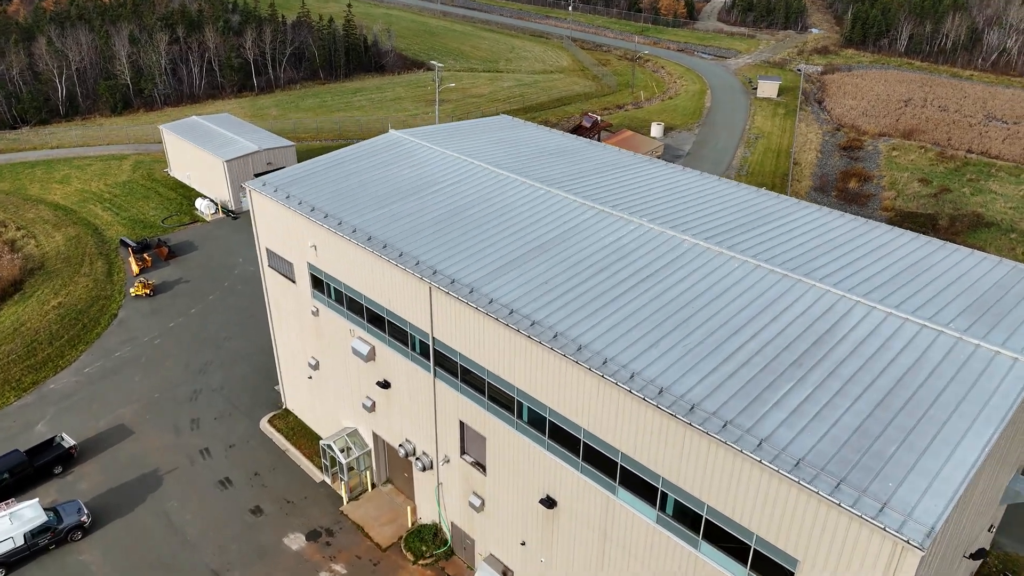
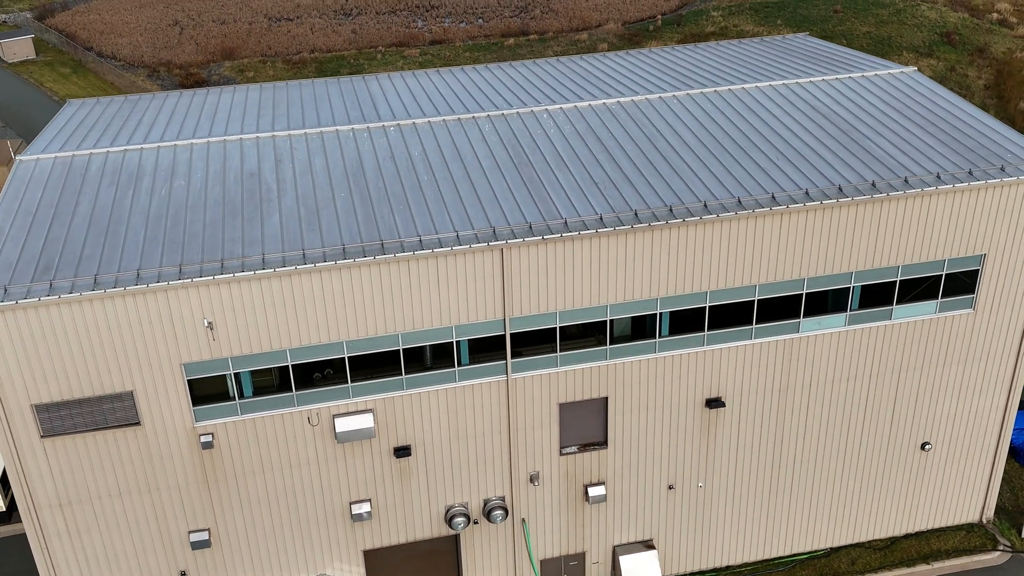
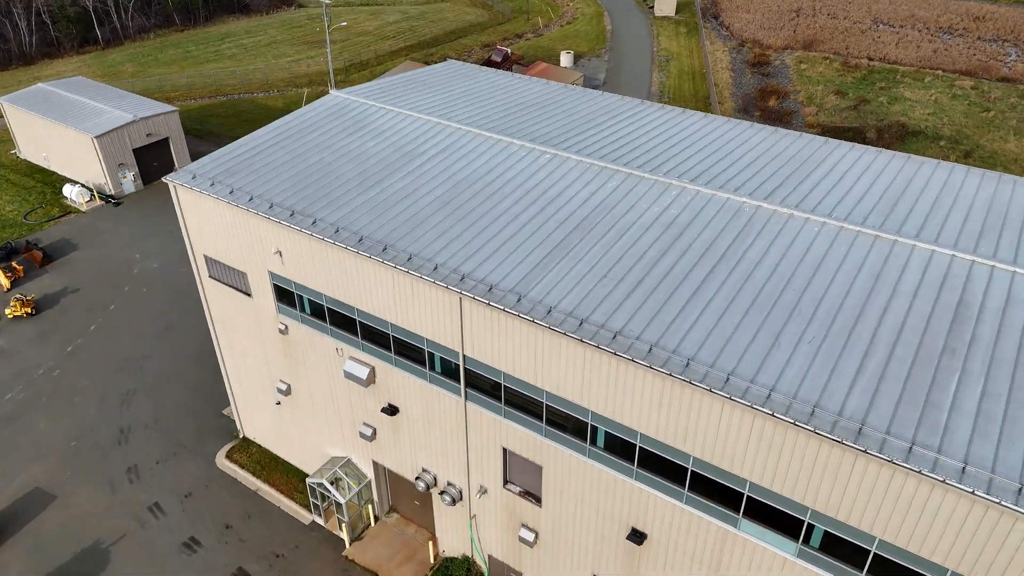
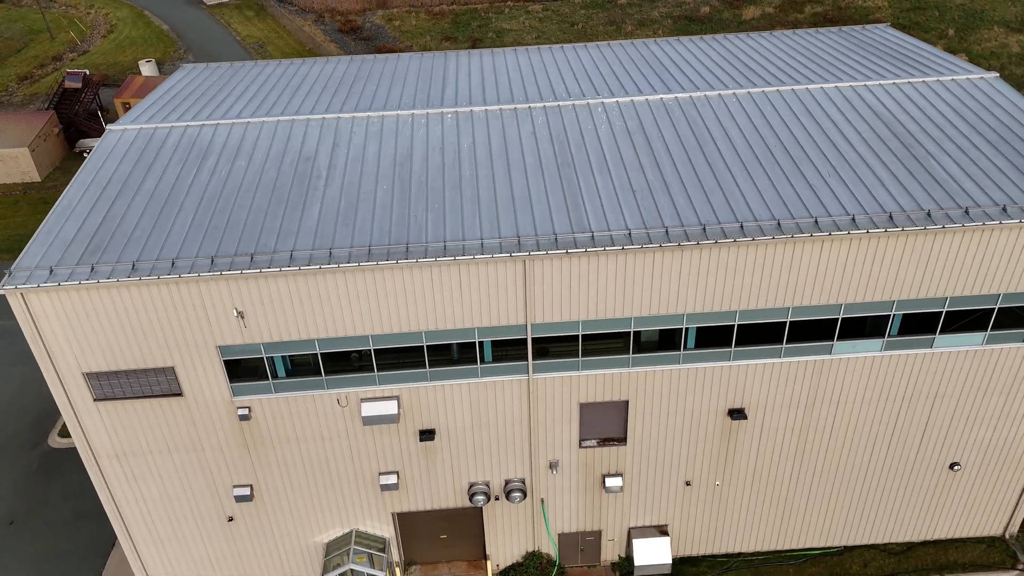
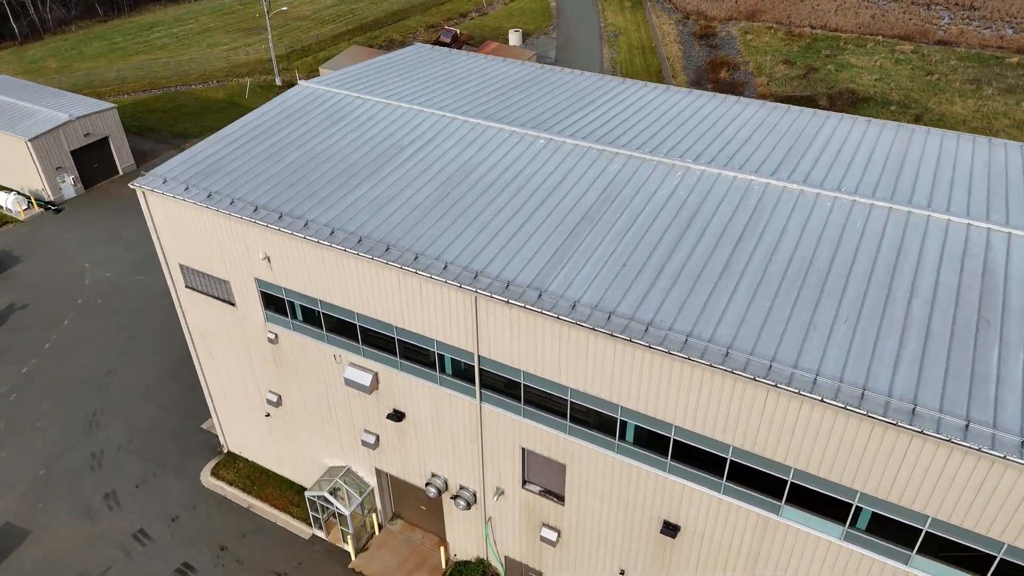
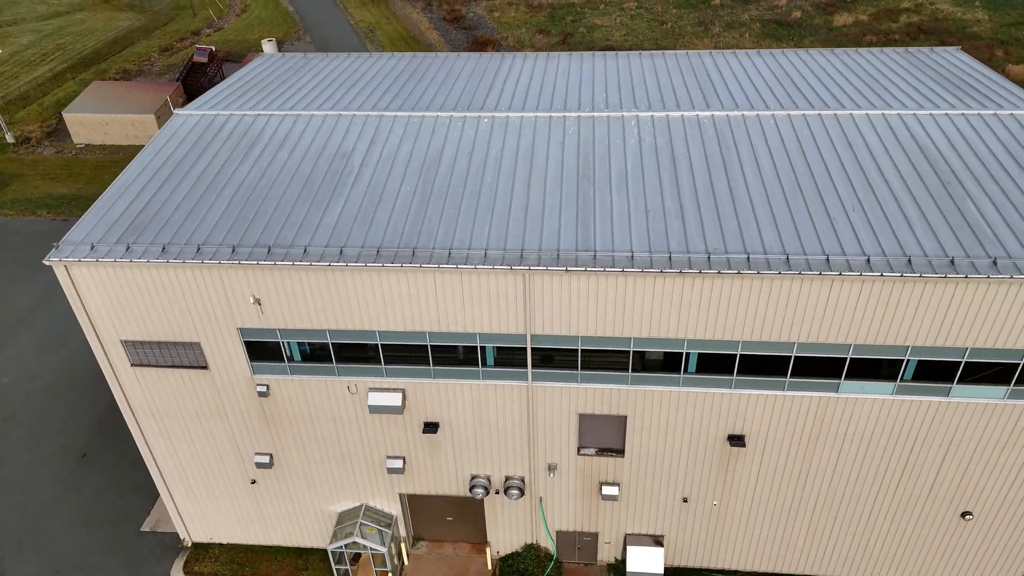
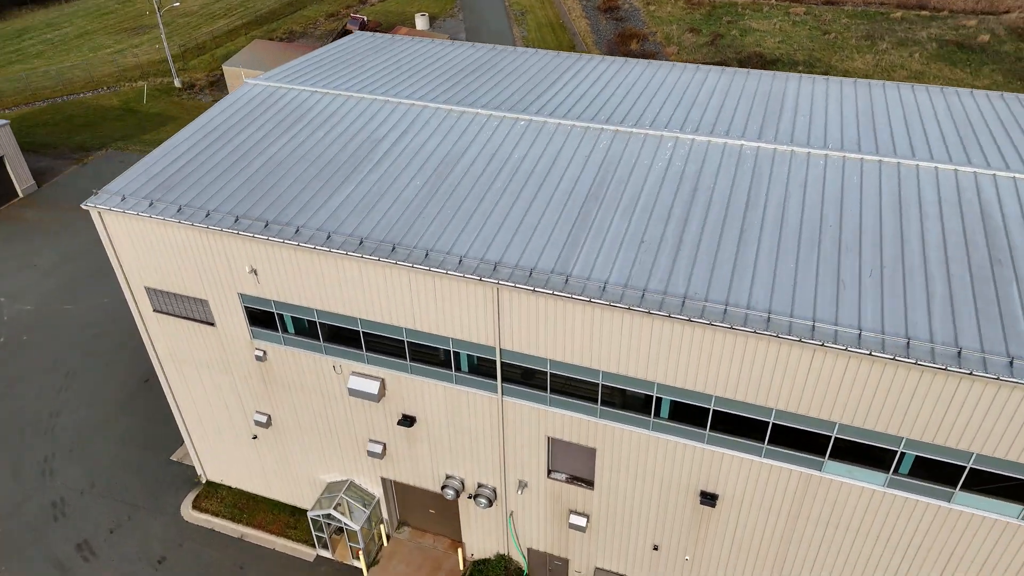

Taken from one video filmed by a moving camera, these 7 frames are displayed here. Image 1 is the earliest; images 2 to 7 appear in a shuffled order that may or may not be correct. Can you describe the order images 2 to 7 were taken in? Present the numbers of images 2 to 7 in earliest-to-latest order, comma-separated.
3, 5, 7, 6, 4, 2
